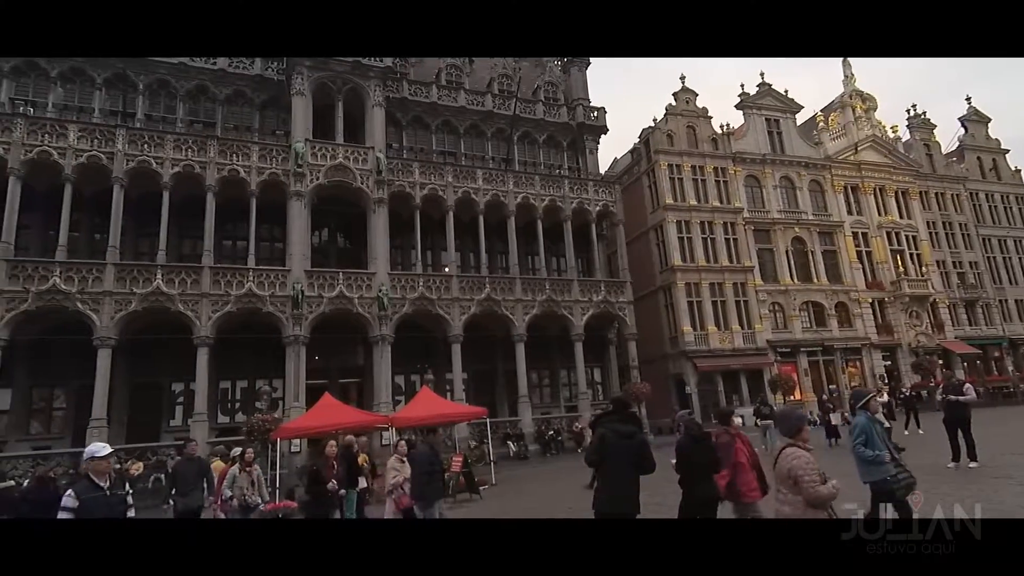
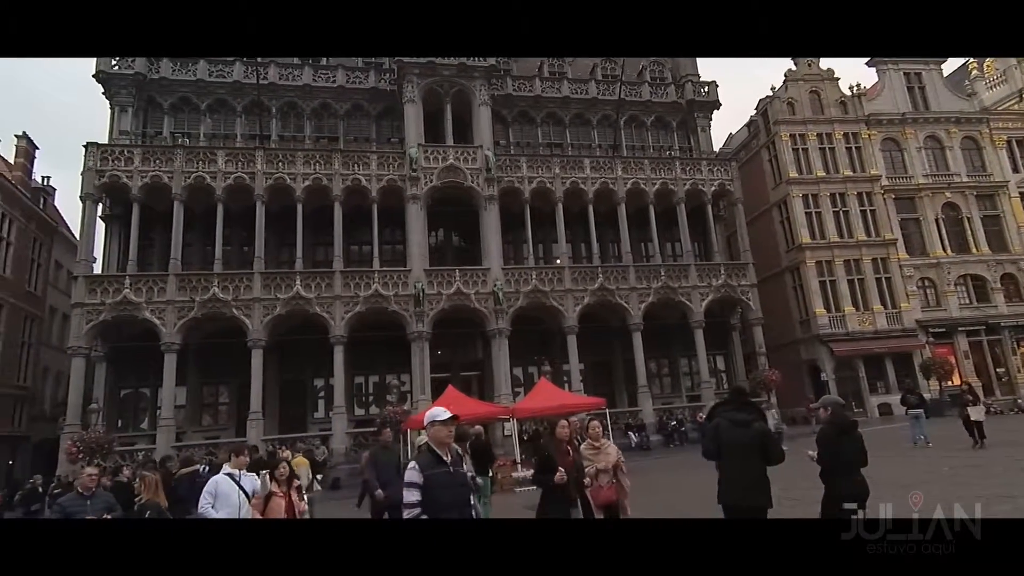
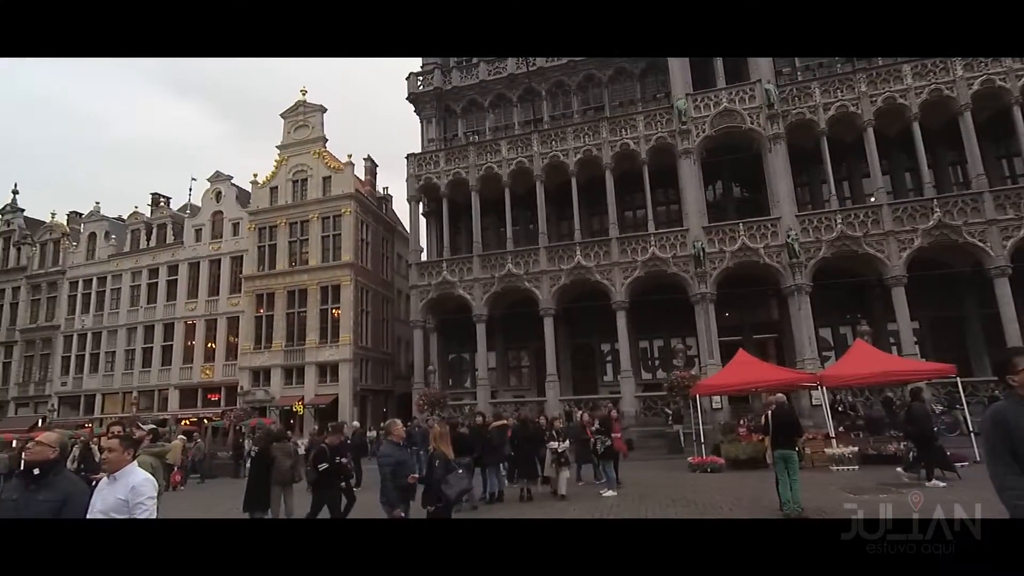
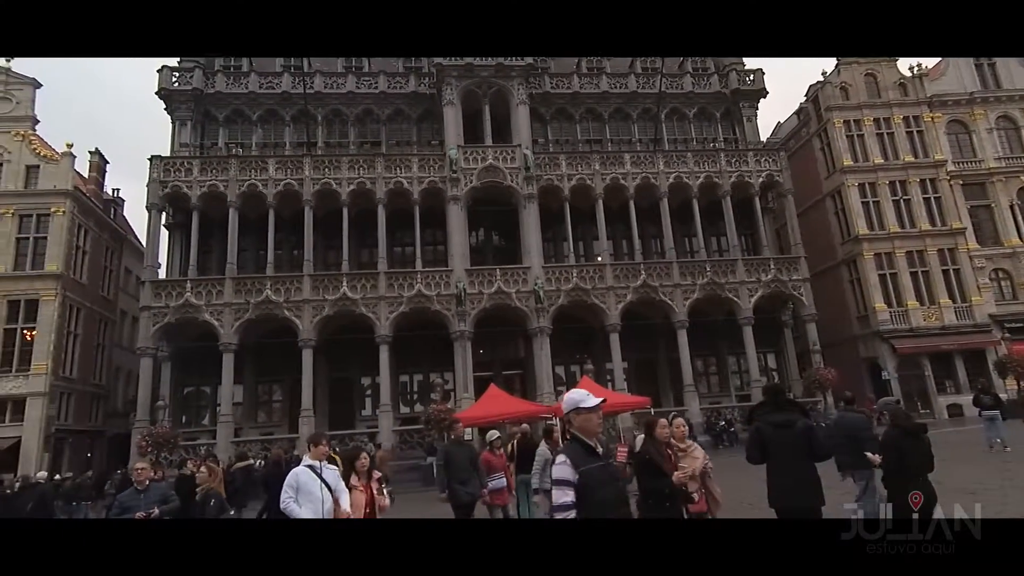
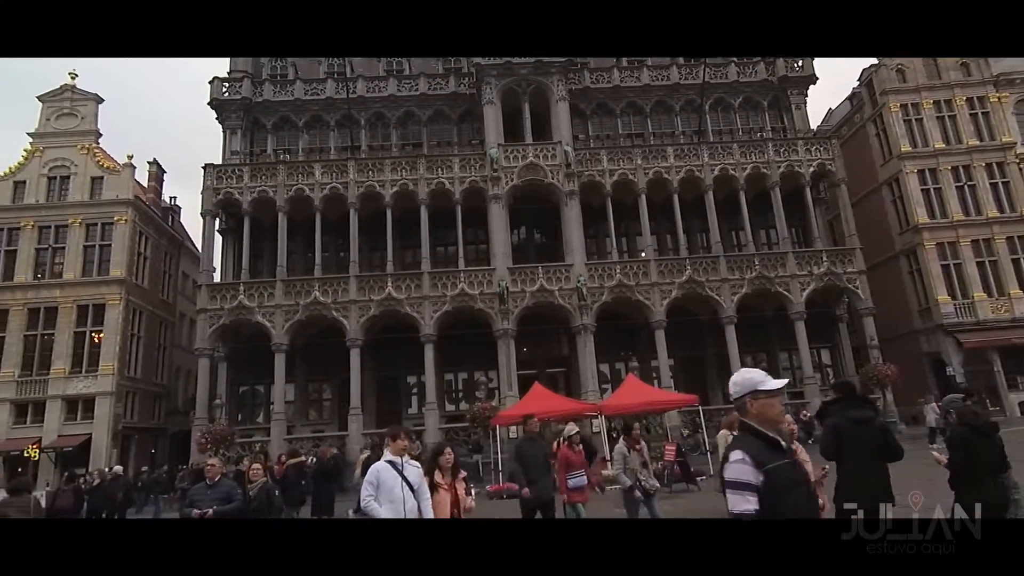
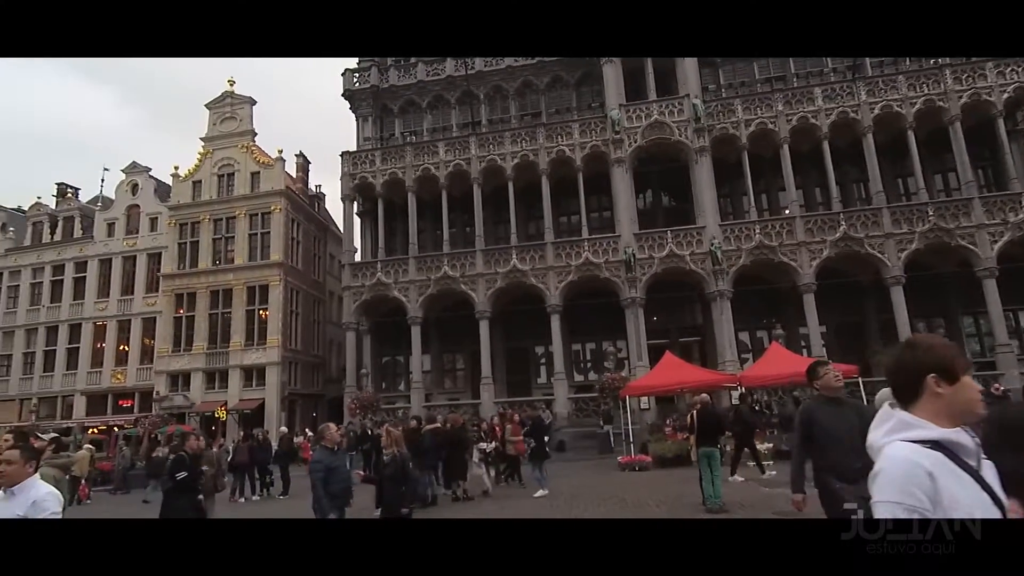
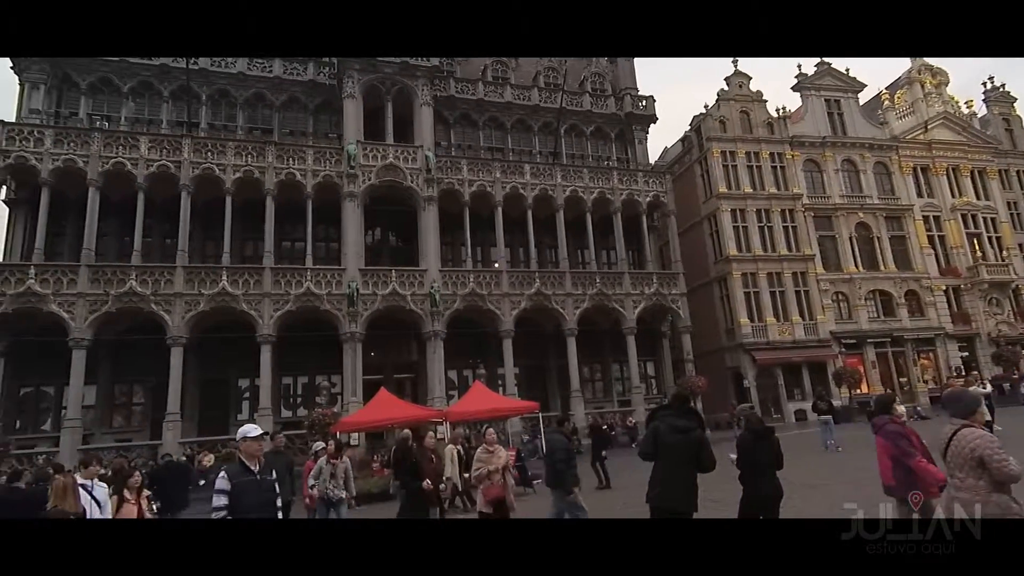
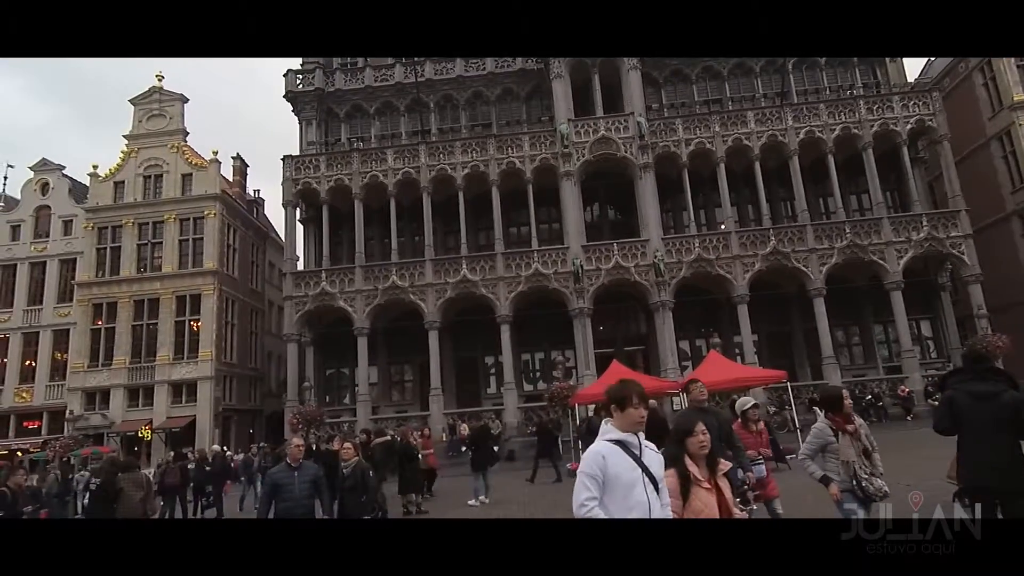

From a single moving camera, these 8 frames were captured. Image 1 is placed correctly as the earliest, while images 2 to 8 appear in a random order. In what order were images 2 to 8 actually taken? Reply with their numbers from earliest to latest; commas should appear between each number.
7, 2, 4, 5, 8, 6, 3
